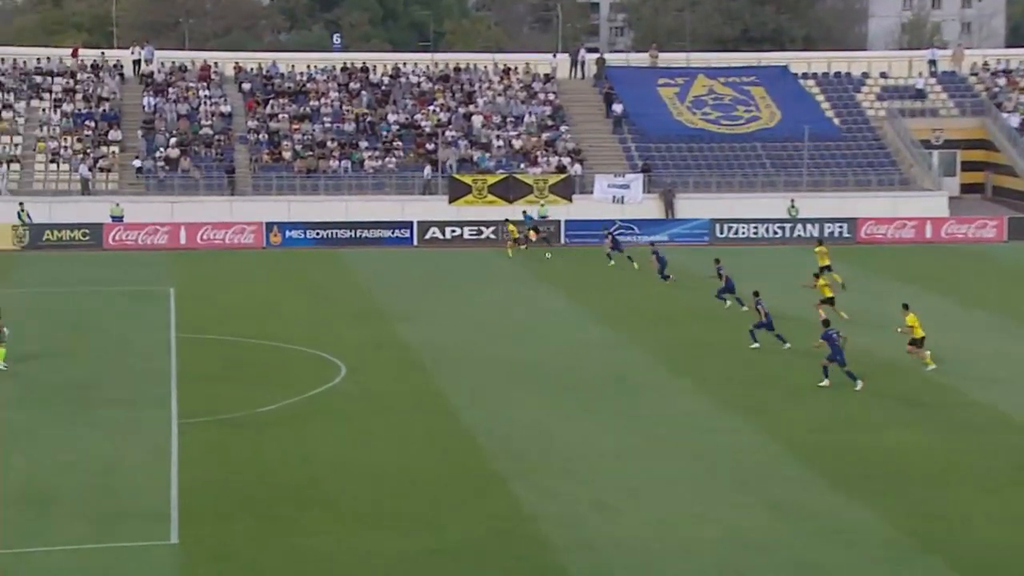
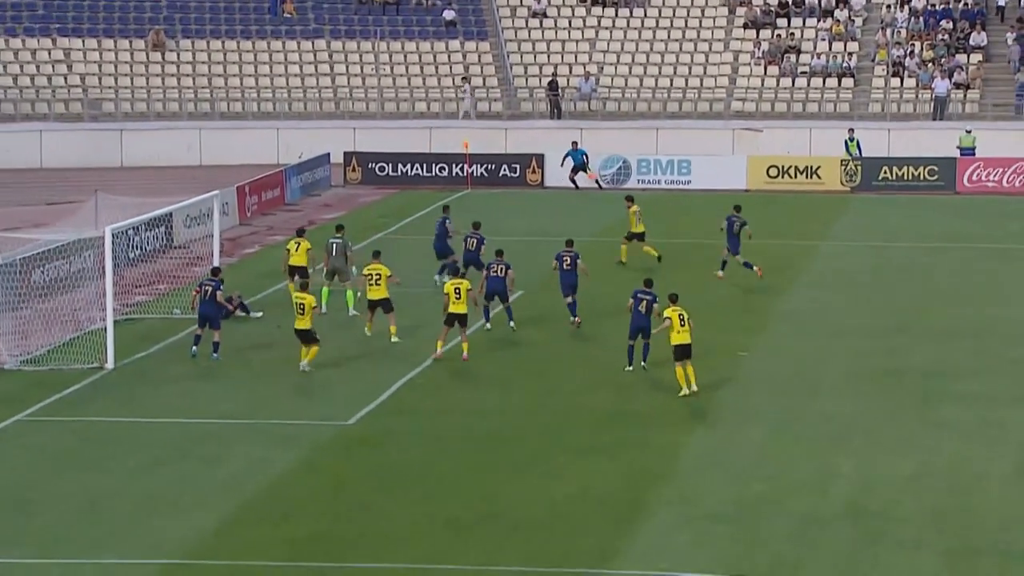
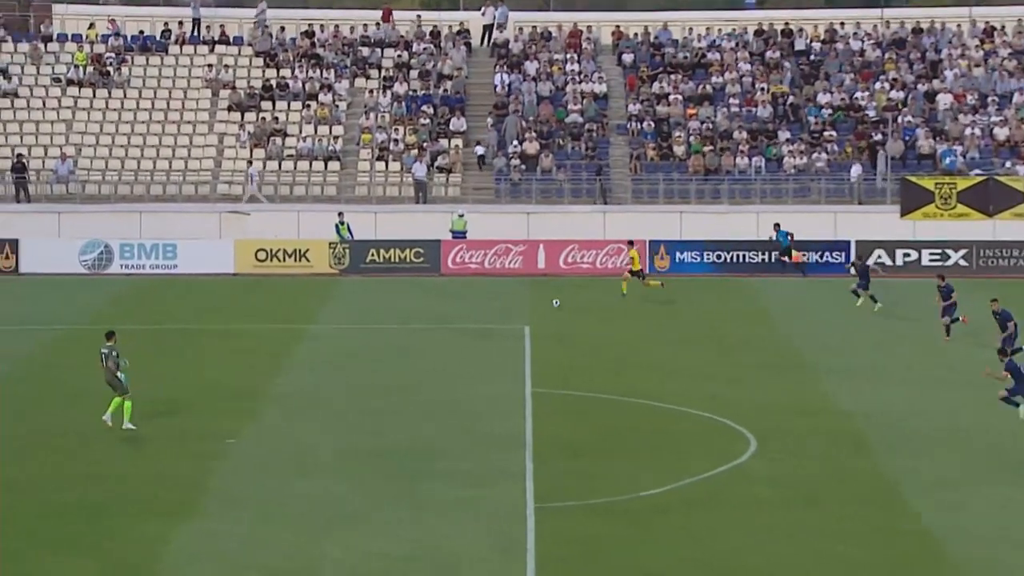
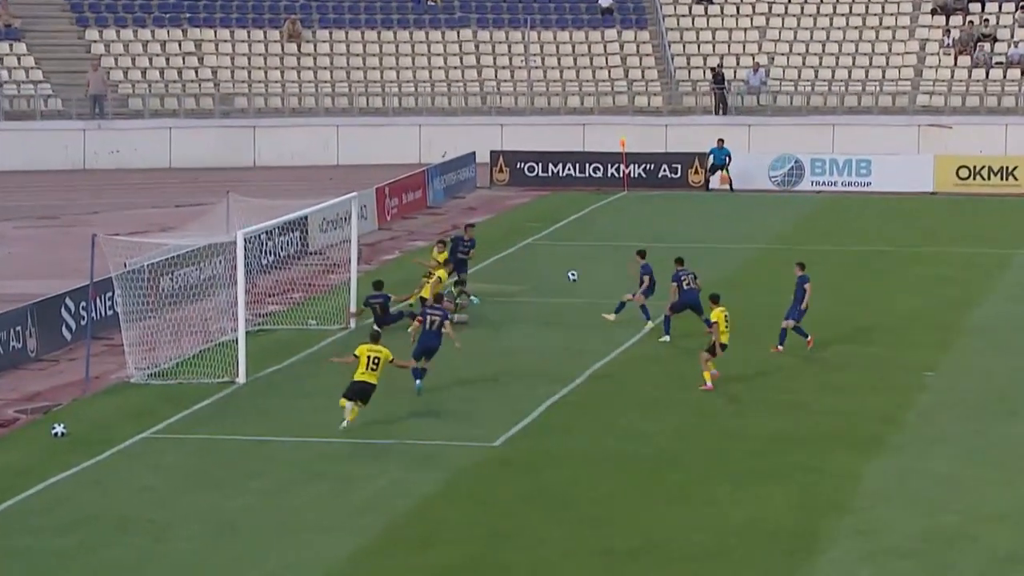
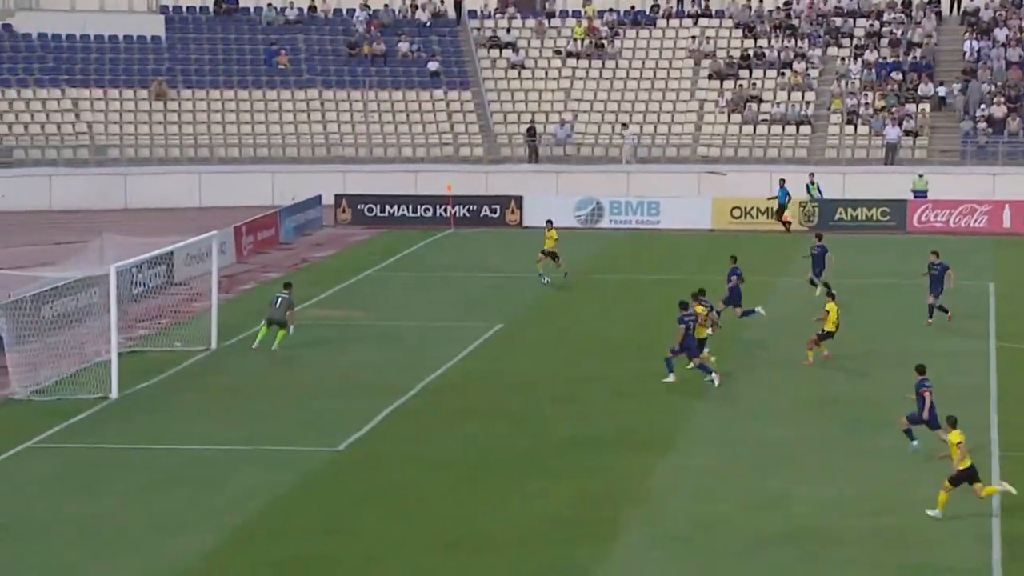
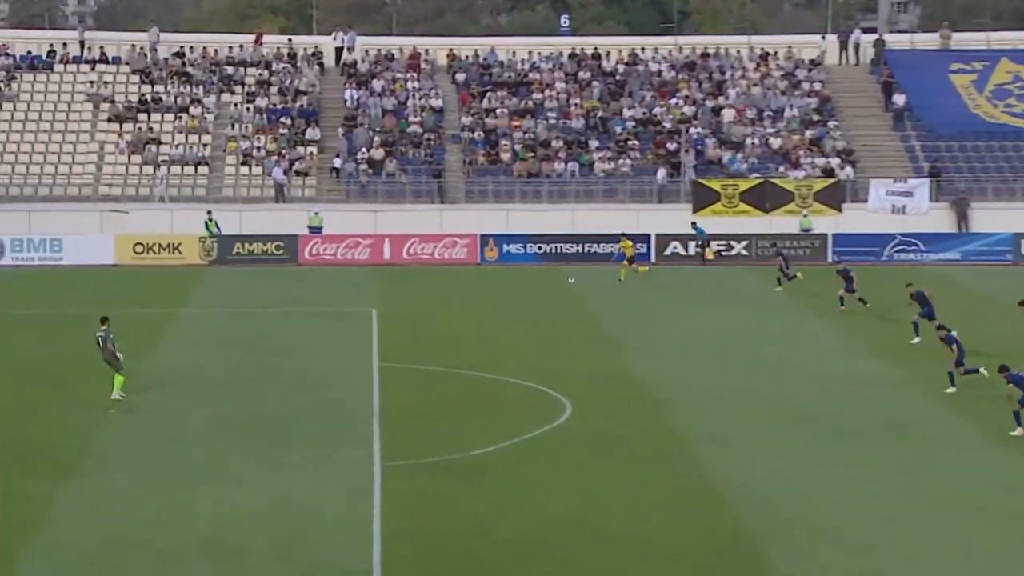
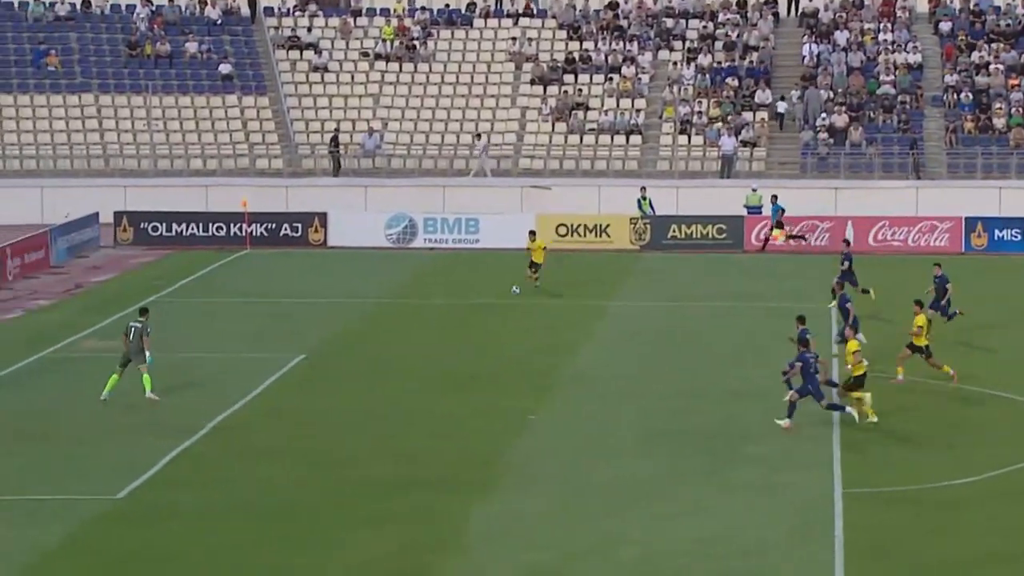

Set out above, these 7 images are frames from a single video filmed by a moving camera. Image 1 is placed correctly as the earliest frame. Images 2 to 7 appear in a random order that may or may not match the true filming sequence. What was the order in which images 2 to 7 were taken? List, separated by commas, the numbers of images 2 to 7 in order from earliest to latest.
6, 3, 7, 5, 4, 2
